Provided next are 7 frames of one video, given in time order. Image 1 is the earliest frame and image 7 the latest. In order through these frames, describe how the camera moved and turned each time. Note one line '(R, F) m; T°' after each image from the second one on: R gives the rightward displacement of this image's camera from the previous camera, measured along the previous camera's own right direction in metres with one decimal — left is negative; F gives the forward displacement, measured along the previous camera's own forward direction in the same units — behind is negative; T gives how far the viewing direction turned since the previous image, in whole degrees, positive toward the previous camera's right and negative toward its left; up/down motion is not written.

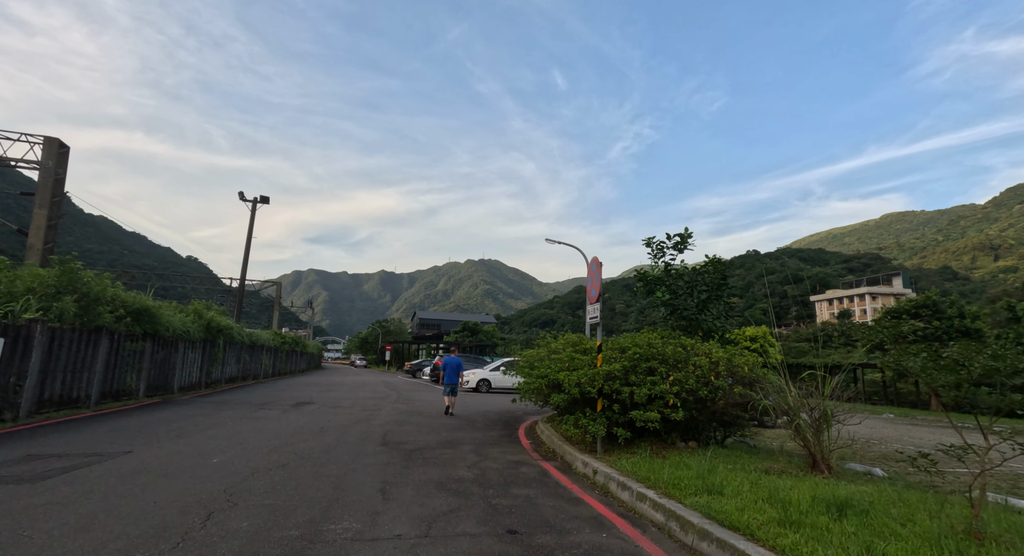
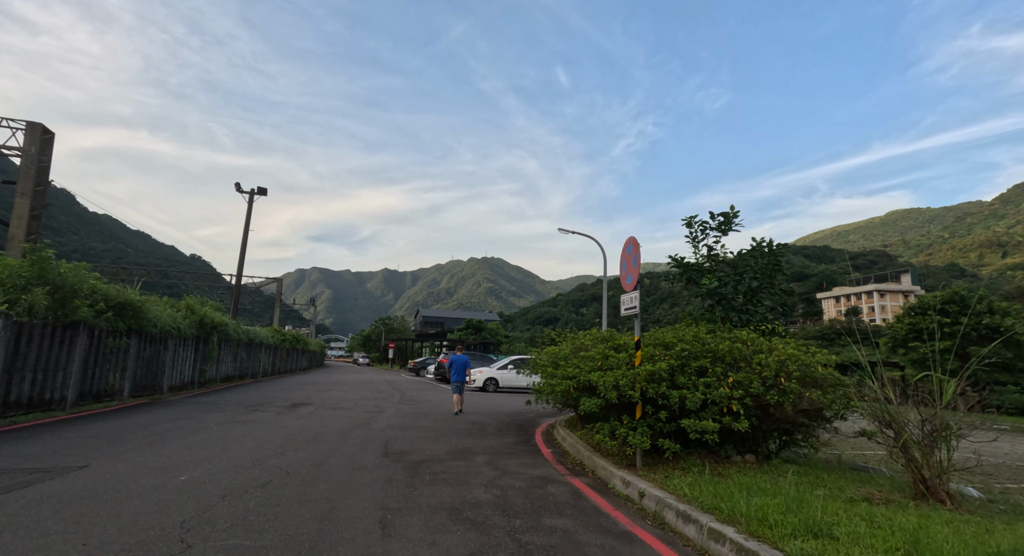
(-0.3, +1.1) m; 0°
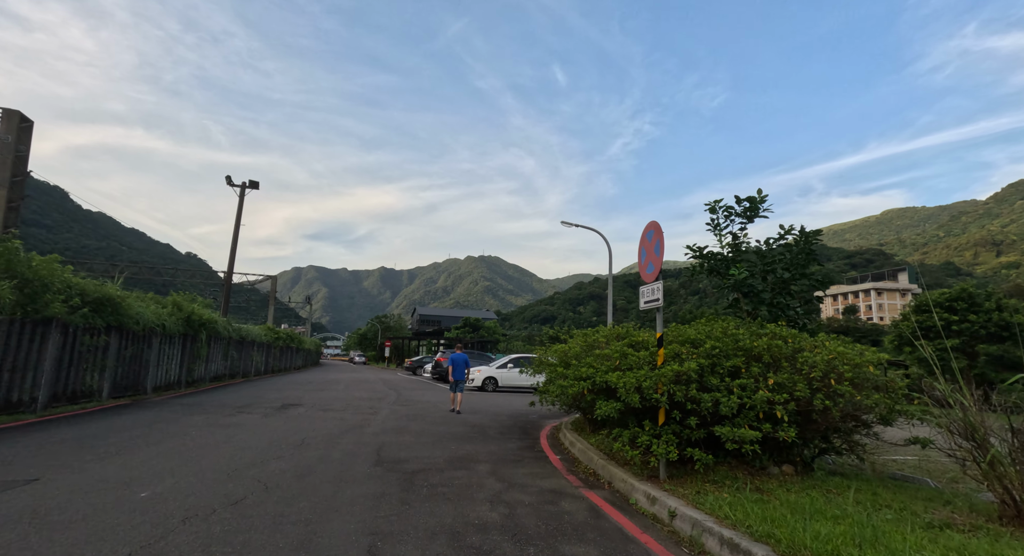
(-0.1, +0.7) m; 0°
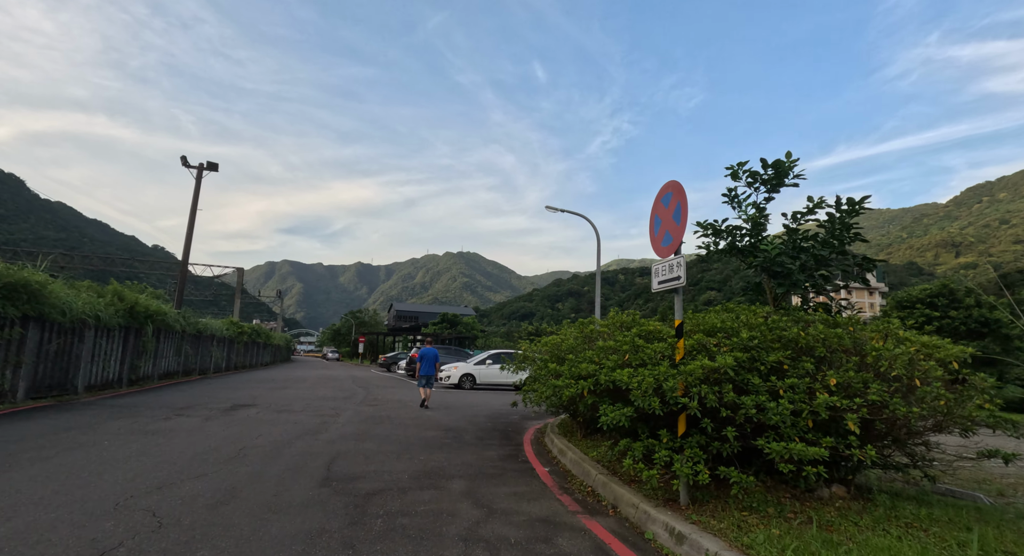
(0.0, +1.2) m; +3°
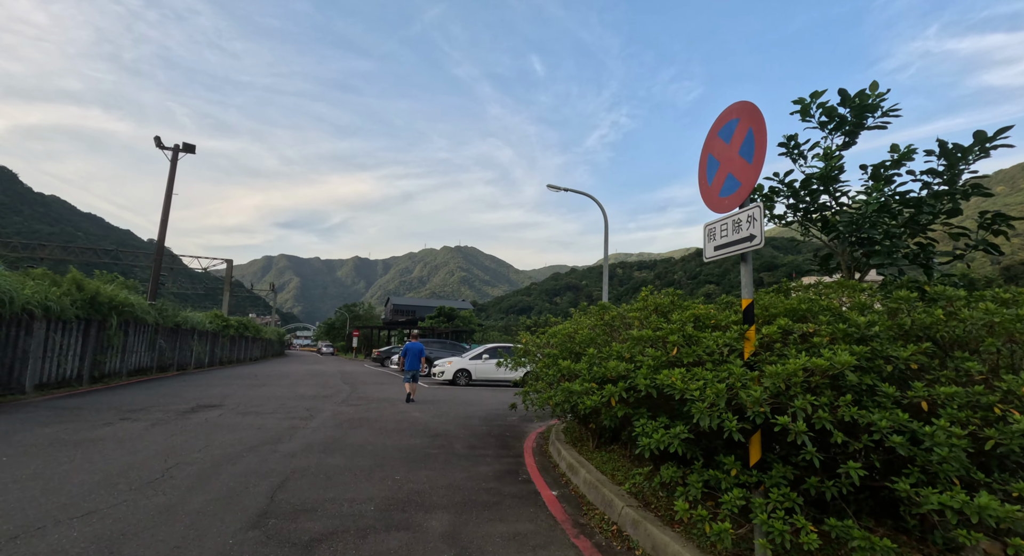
(0.0, +1.4) m; 0°
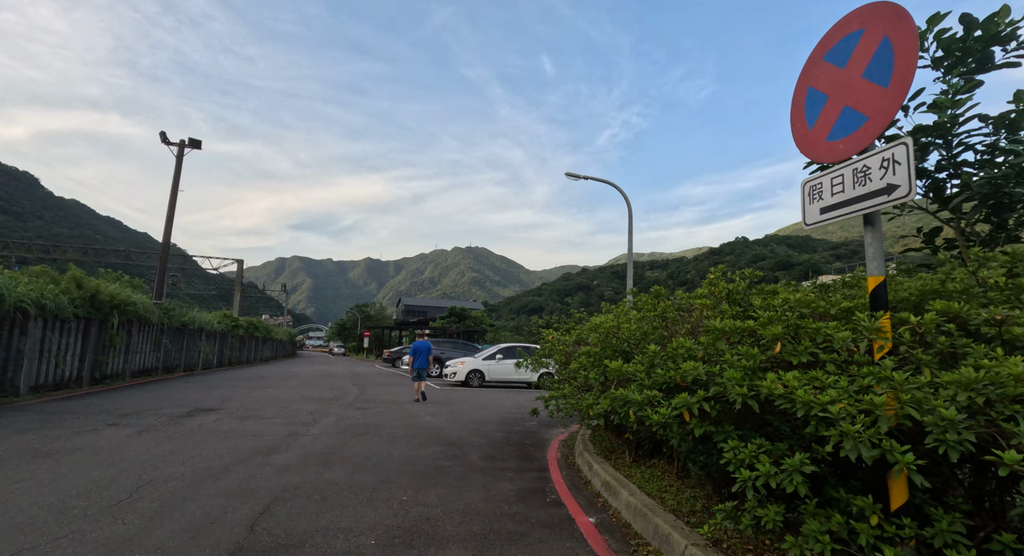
(-0.1, +0.8) m; -1°
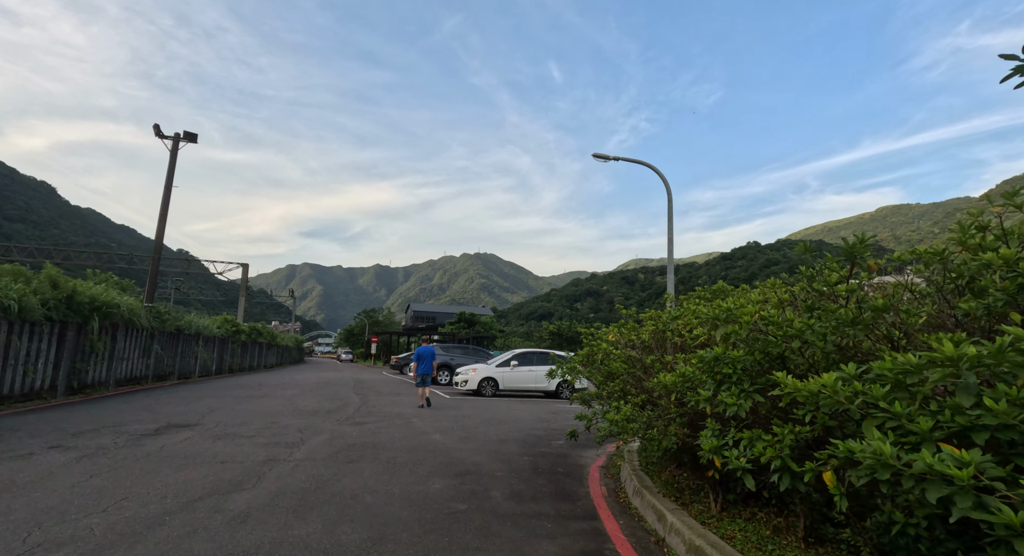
(-0.3, +1.5) m; -1°
